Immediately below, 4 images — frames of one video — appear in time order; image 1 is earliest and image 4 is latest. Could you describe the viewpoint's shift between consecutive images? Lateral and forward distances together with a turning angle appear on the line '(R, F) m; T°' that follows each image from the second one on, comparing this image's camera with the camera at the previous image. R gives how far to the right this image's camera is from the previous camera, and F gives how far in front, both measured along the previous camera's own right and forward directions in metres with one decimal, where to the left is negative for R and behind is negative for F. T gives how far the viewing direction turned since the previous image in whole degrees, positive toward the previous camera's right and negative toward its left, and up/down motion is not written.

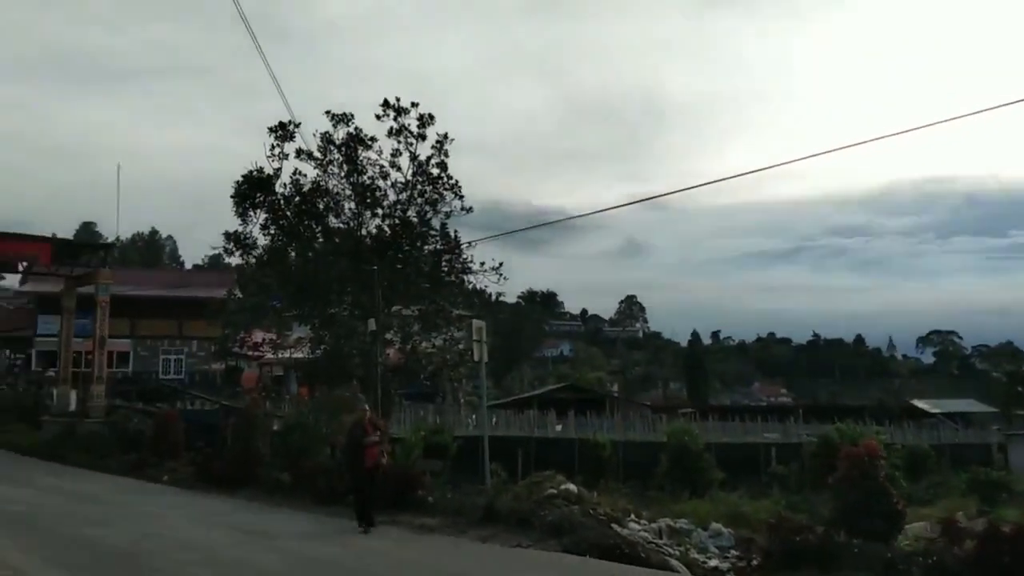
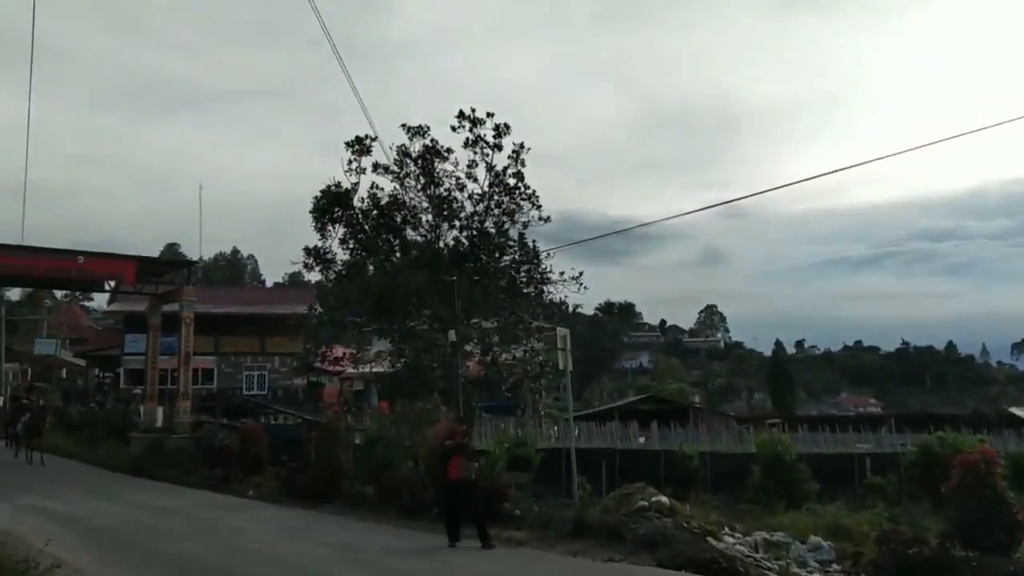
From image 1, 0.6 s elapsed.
(-0.2, +0.4) m; -5°
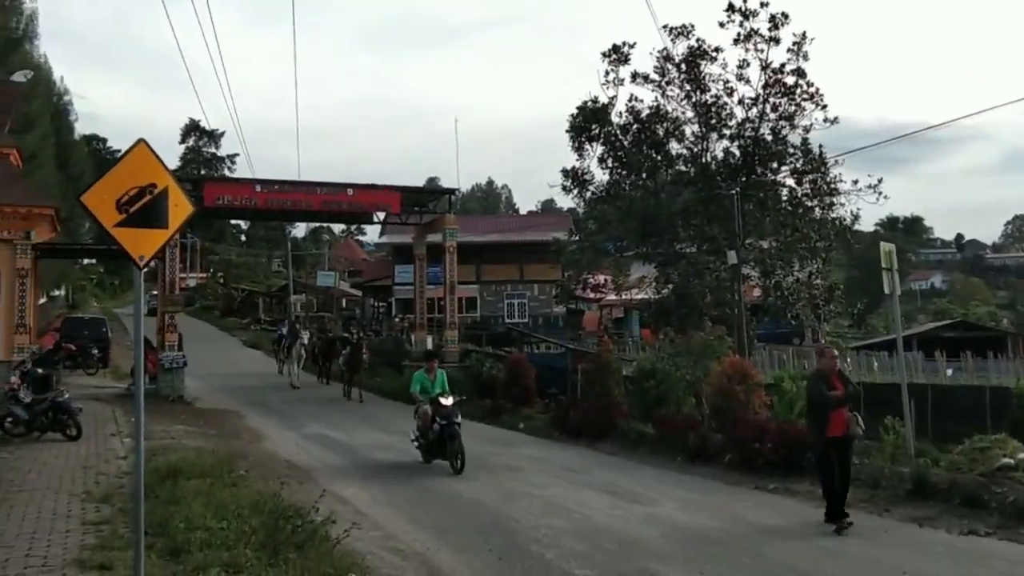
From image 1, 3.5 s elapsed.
(-0.9, +2.0) m; -17°
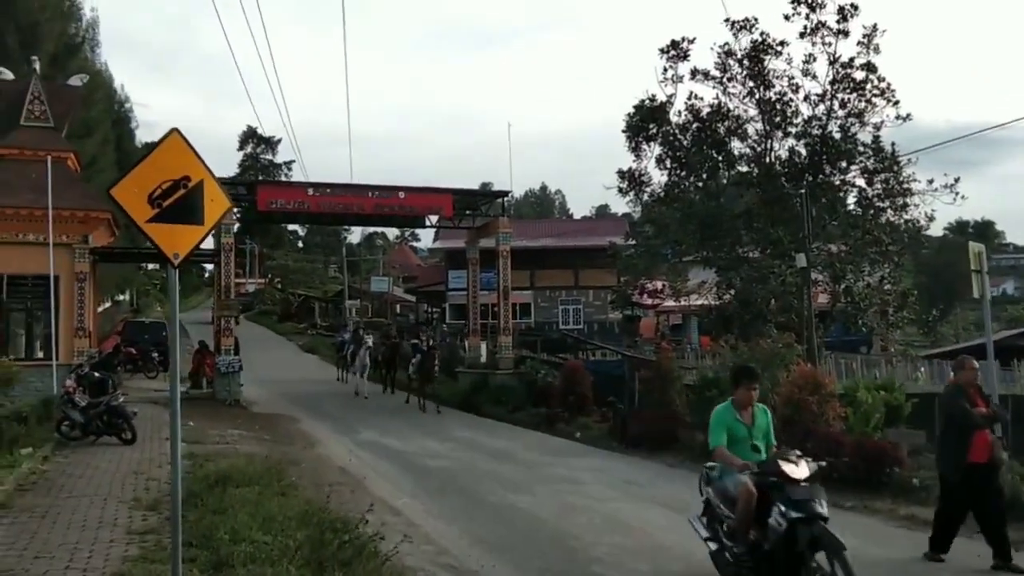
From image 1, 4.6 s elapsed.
(-0.1, +0.5) m; -4°
